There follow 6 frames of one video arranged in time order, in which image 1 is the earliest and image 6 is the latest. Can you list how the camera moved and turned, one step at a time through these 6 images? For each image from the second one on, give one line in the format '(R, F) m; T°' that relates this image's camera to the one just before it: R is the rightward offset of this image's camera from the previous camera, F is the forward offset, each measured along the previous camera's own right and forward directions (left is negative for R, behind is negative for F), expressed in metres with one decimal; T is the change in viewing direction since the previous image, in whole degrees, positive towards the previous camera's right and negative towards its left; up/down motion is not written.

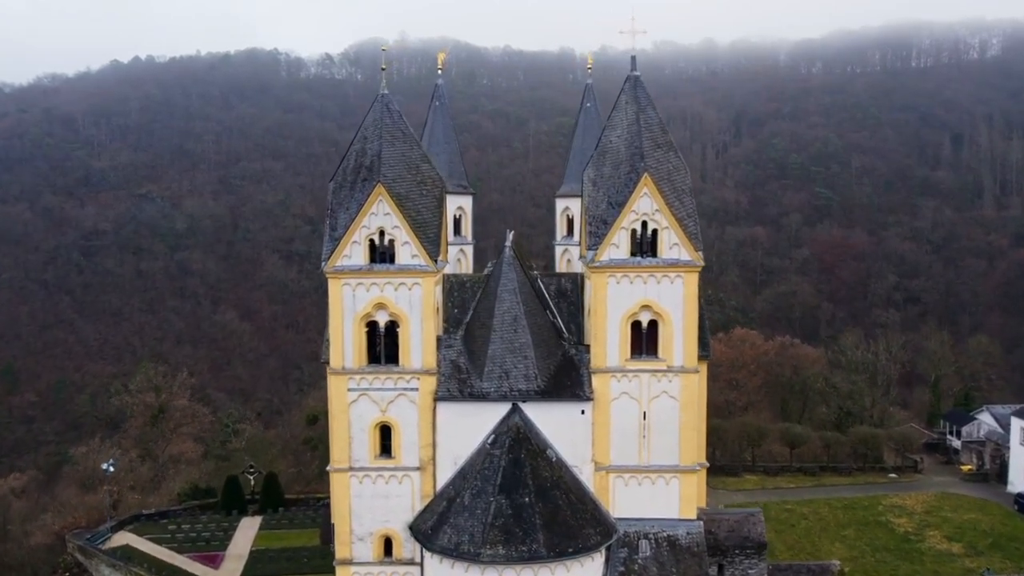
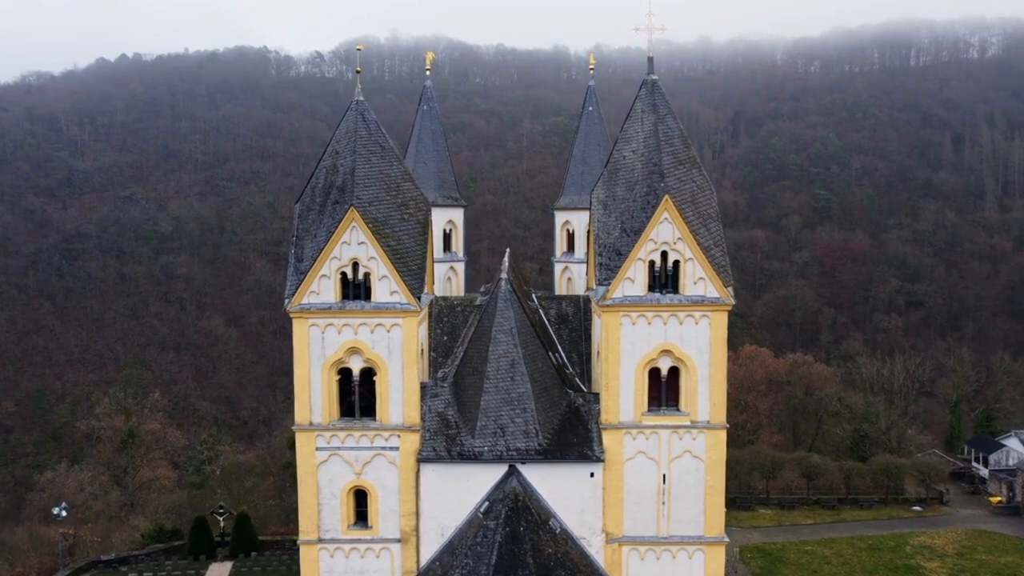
(-0.1, +2.9) m; 0°
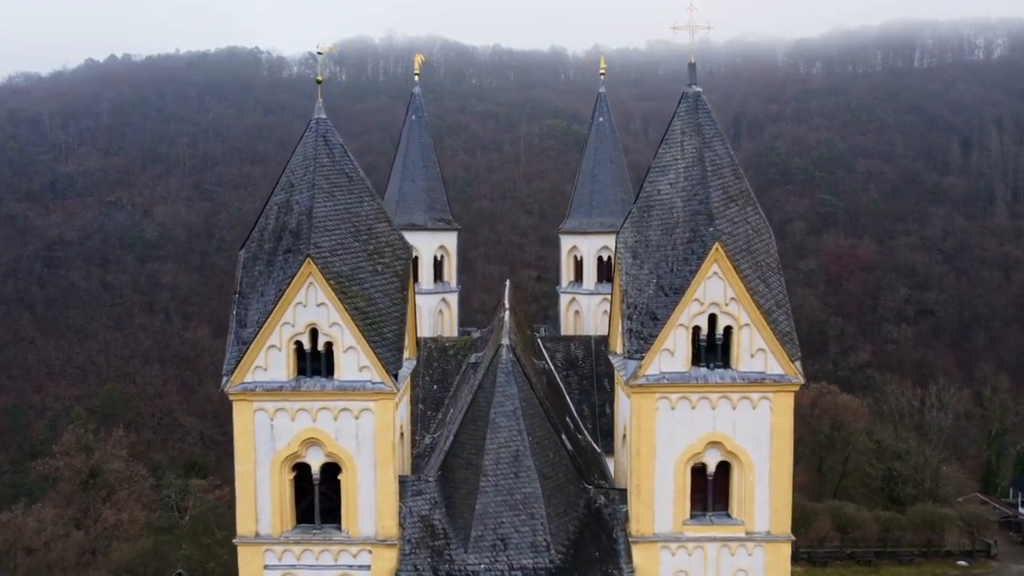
(-0.1, +3.8) m; 0°
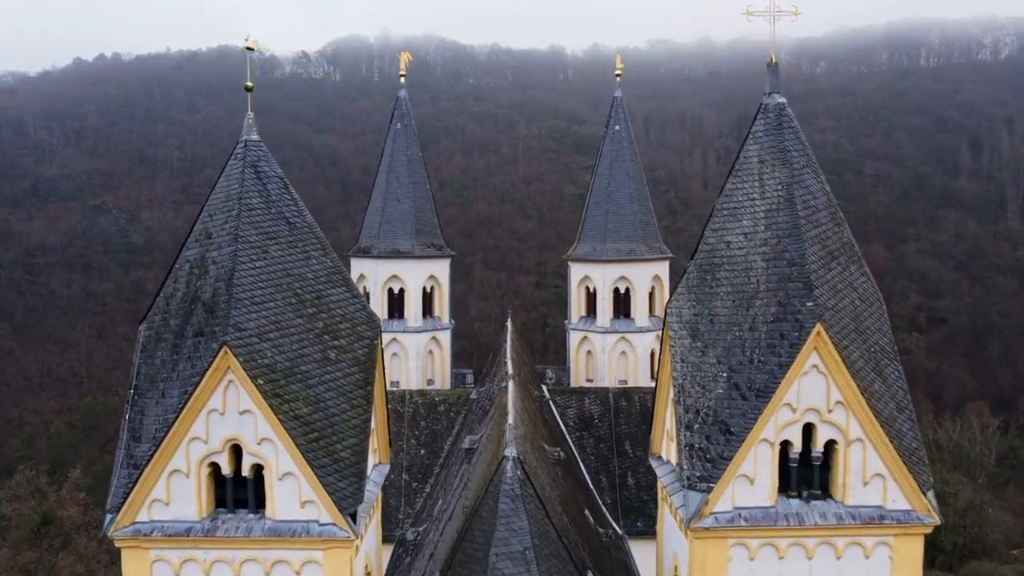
(-0.1, +3.9) m; 0°
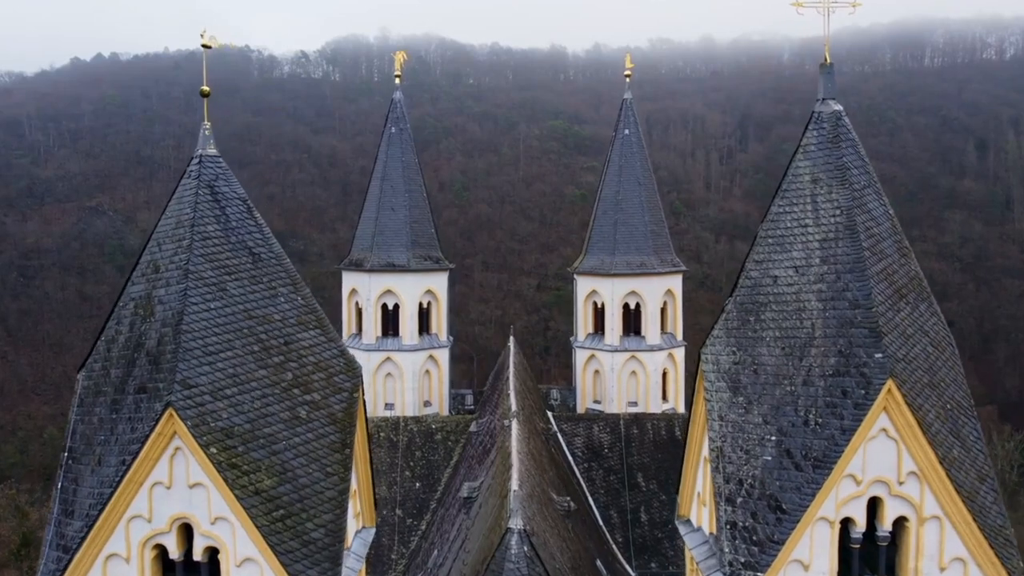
(0.0, +1.5) m; 0°
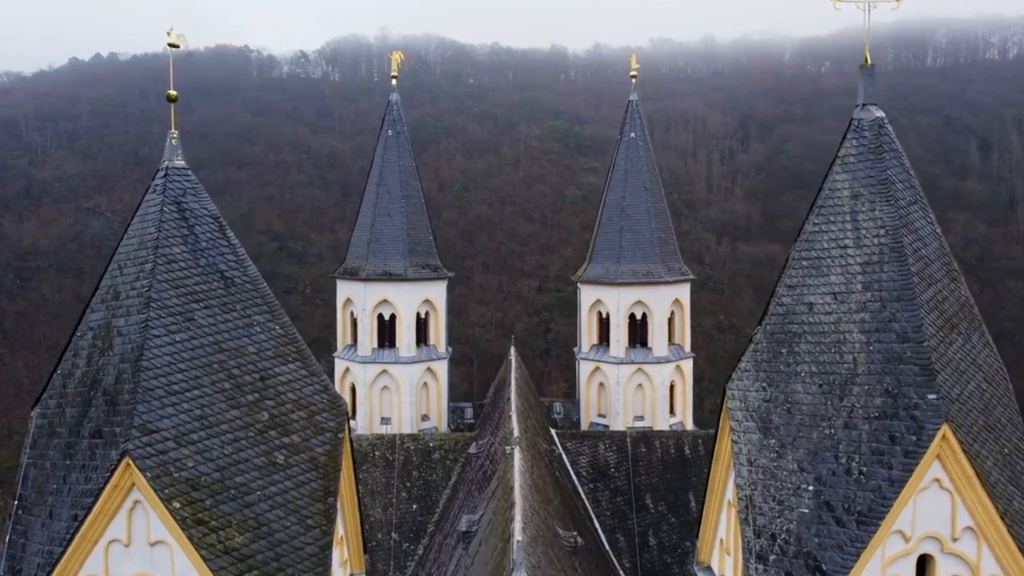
(0.0, +0.9) m; 0°
